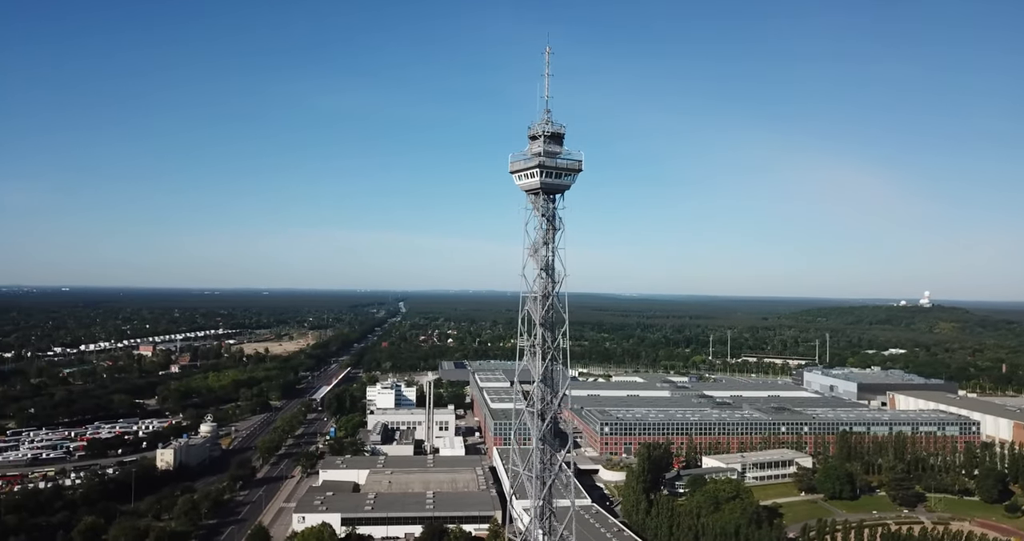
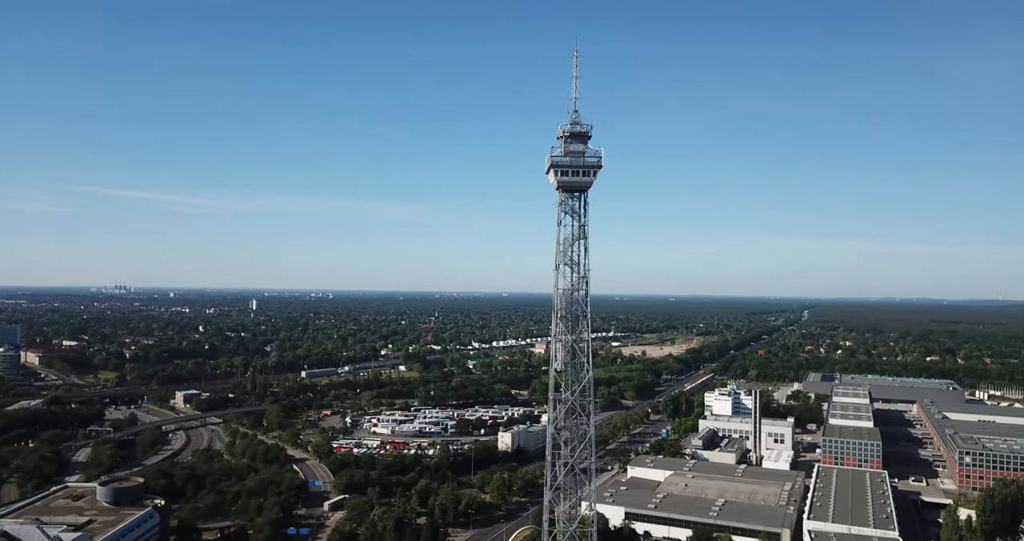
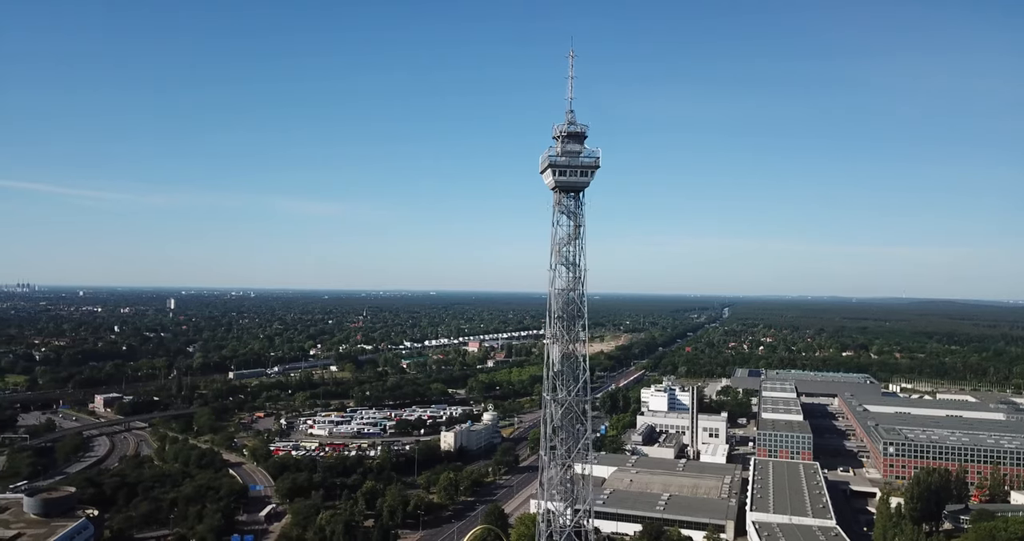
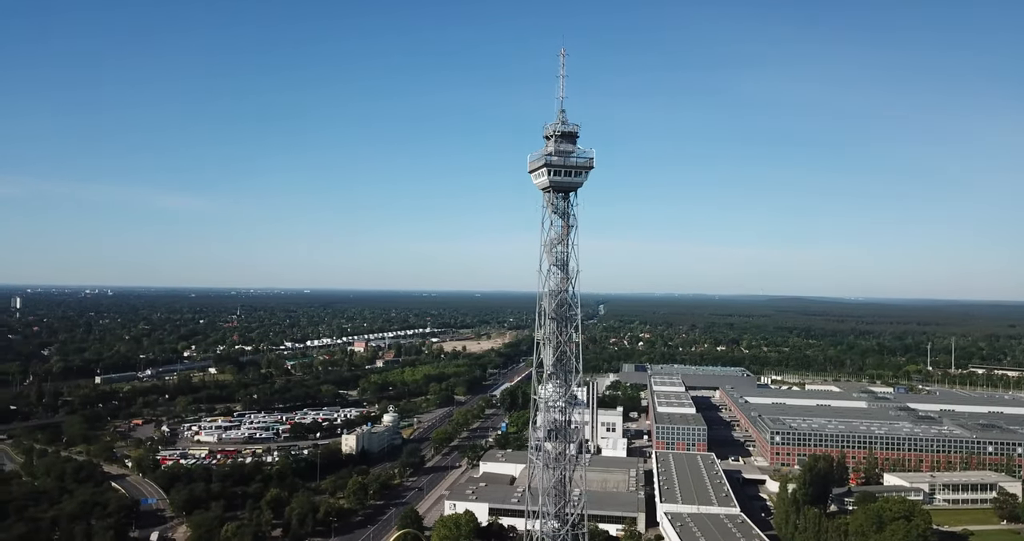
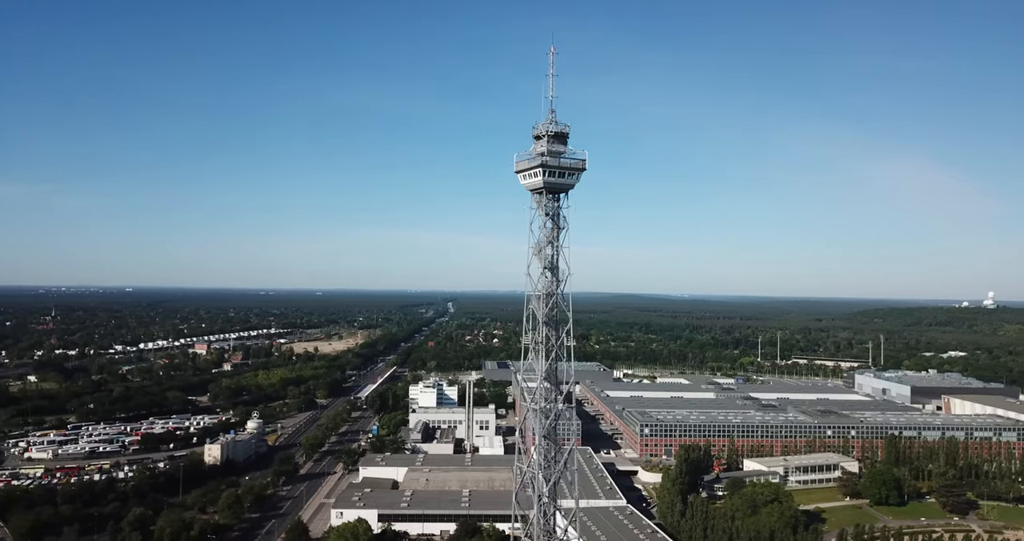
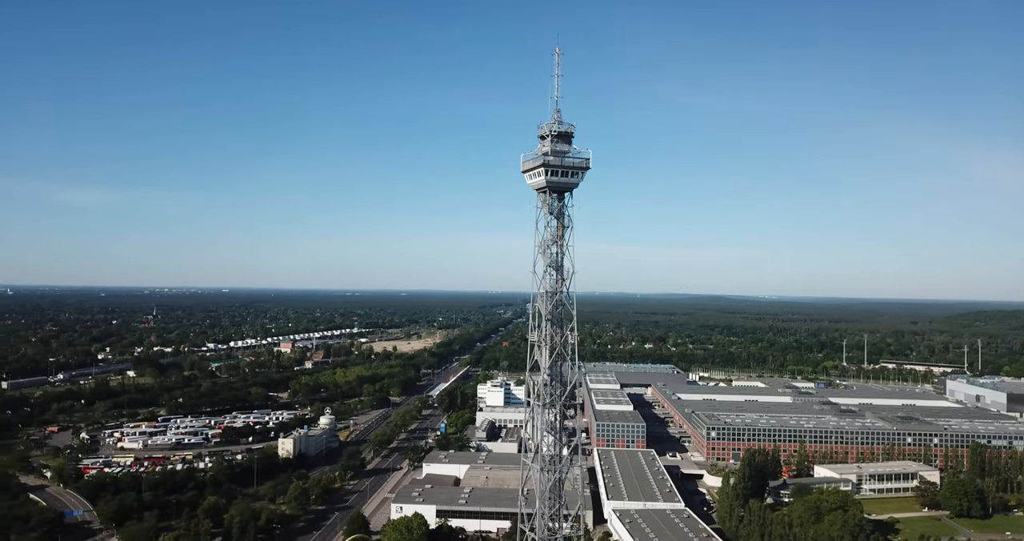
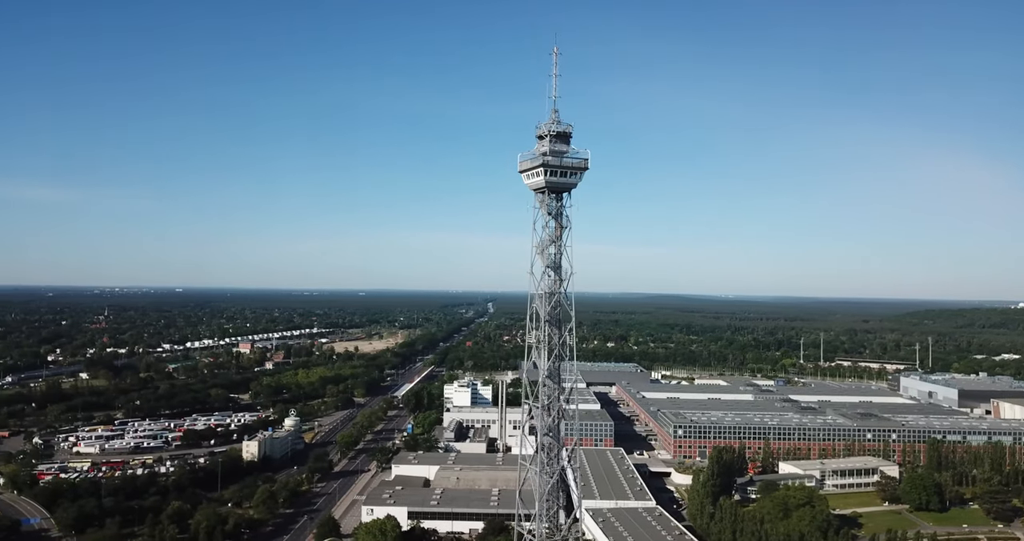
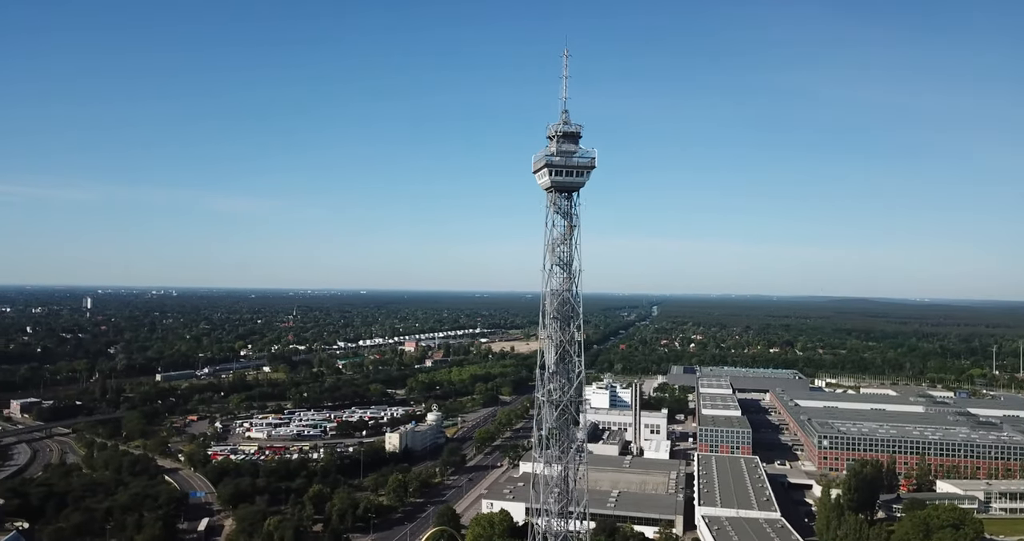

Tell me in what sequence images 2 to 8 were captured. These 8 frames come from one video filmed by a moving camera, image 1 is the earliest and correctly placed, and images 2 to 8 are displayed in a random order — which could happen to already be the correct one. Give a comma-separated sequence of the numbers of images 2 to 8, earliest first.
5, 7, 6, 4, 8, 3, 2
